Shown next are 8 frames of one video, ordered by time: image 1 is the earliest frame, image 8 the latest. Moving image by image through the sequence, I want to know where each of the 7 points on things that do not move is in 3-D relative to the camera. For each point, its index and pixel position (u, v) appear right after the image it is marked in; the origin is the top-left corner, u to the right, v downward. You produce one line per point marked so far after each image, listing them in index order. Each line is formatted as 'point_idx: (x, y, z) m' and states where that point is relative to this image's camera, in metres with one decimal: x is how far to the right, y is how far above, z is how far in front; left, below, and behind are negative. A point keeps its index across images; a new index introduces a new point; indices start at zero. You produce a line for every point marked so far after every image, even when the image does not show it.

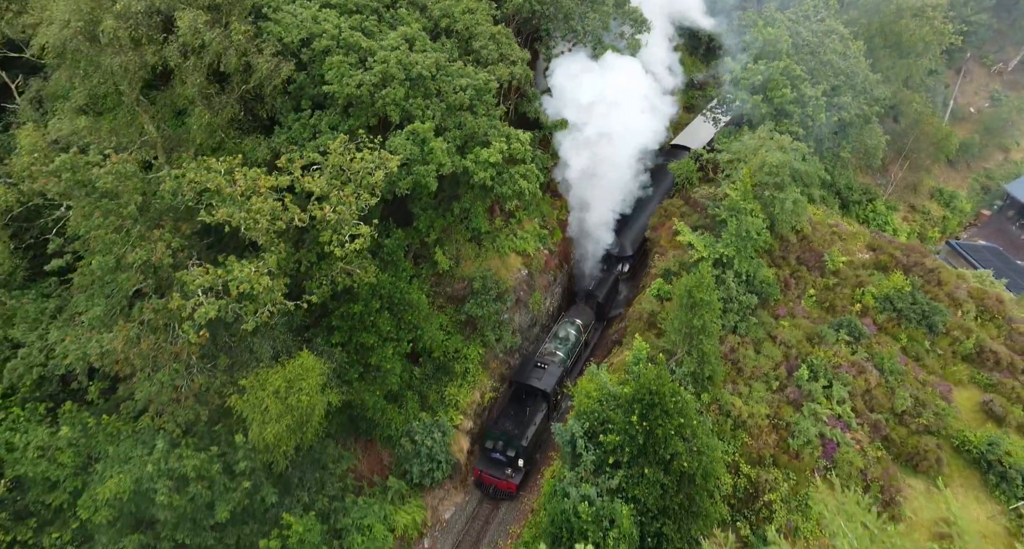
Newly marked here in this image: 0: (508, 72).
0: (-0.1, +5.4, +17.5) m
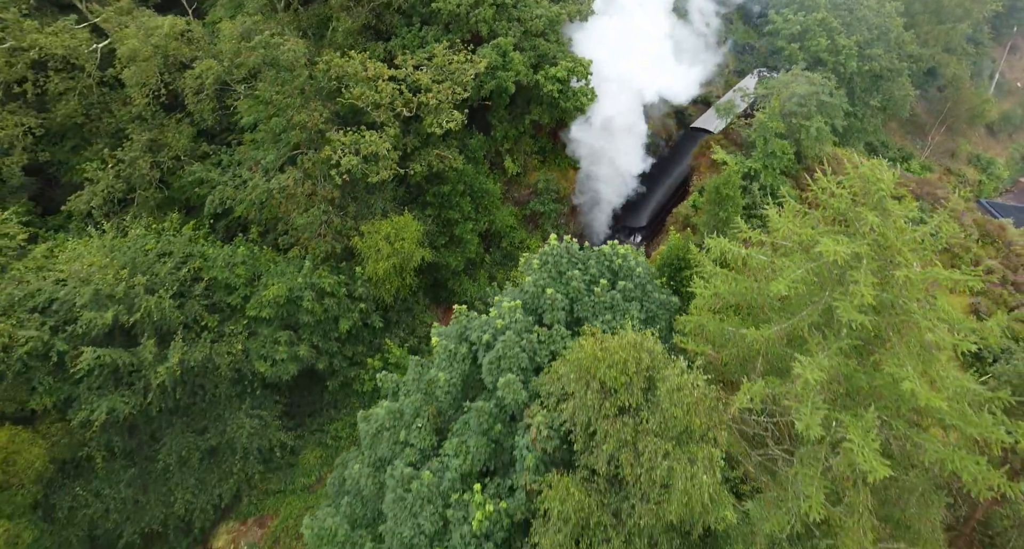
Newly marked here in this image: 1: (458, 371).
0: (+2.1, +8.9, +21.7) m
1: (-0.8, -1.5, +9.9) m
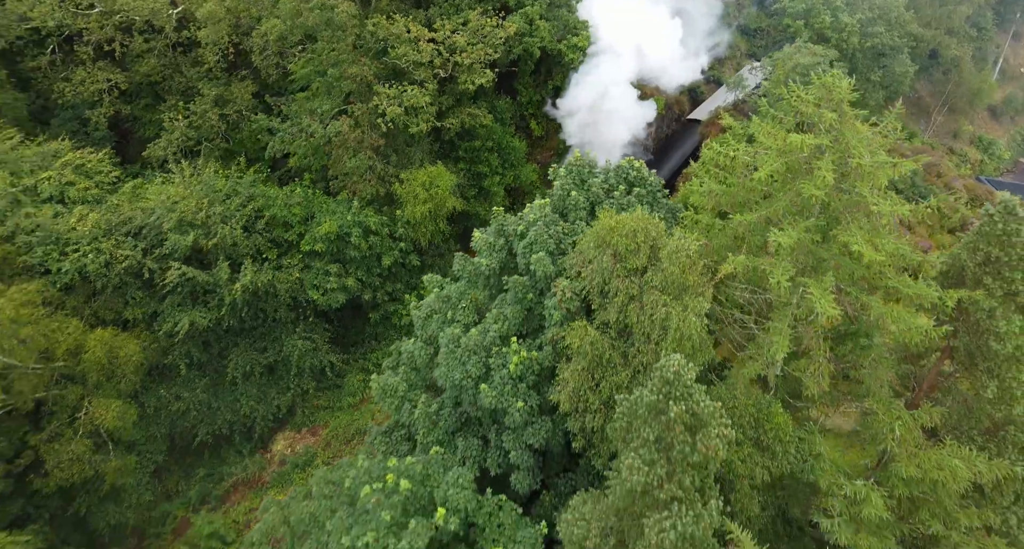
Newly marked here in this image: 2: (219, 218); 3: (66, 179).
0: (+3.0, +10.8, +23.9) m
1: (-0.2, +0.3, +12.3) m
2: (-8.5, +1.7, +18.8) m
3: (-12.3, +2.7, +18.1) m
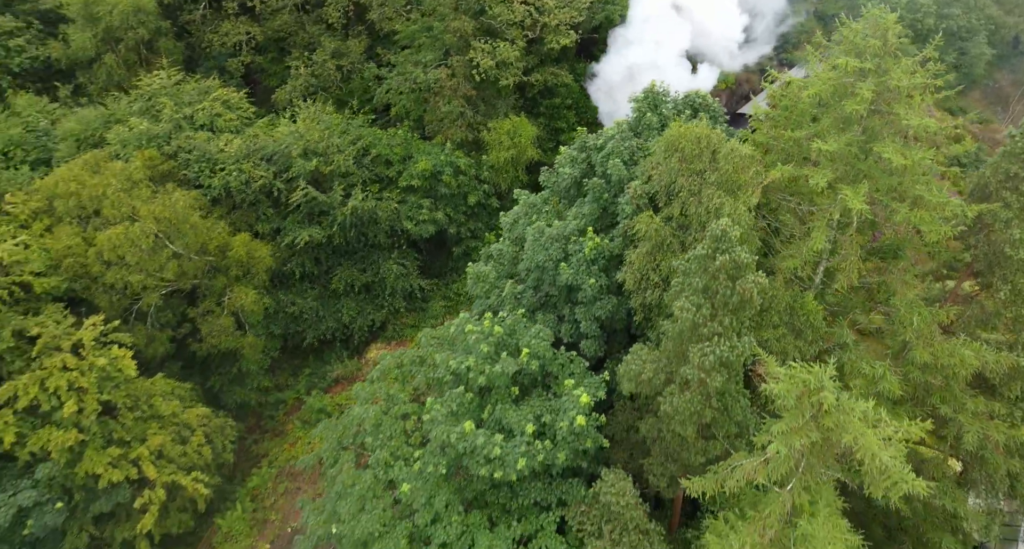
0: (+6.4, +12.8, +25.9) m
1: (+1.5, +2.4, +14.8) m
2: (-6.0, +4.2, +22.0) m
3: (-9.8, +5.5, +21.6) m
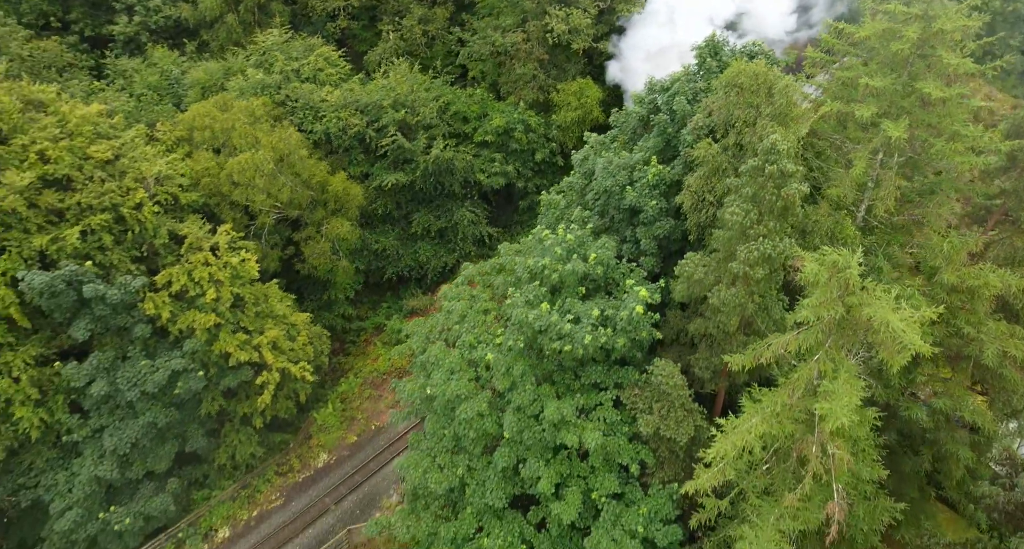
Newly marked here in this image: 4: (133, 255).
0: (+9.5, +14.5, +27.4) m
1: (+3.4, +4.3, +16.7) m
2: (-3.4, +6.4, +24.5) m
3: (-7.2, +7.9, +24.4) m
4: (-9.4, +0.5, +16.2) m
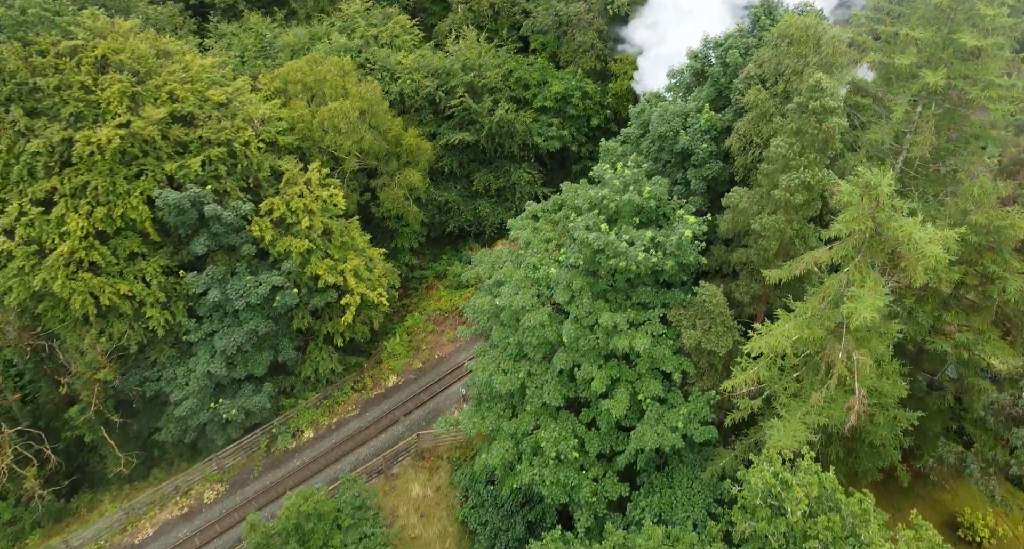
0: (+12.3, +16.0, +28.5) m
1: (+5.2, +5.9, +18.3) m
2: (-1.0, +8.4, +26.5) m
3: (-4.8, +9.9, +26.6) m
4: (-7.8, +2.6, +18.7) m
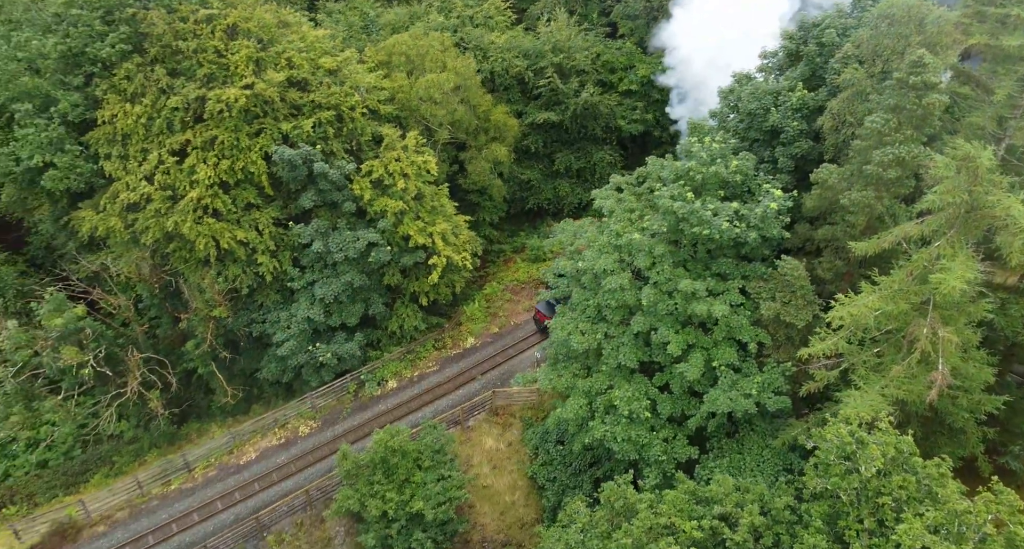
0: (+16.6, +16.2, +27.7) m
1: (+7.9, +6.5, +18.4) m
2: (+2.7, +9.4, +27.1) m
3: (-1.0, +11.1, +27.7) m
4: (-5.1, +4.0, +20.1) m
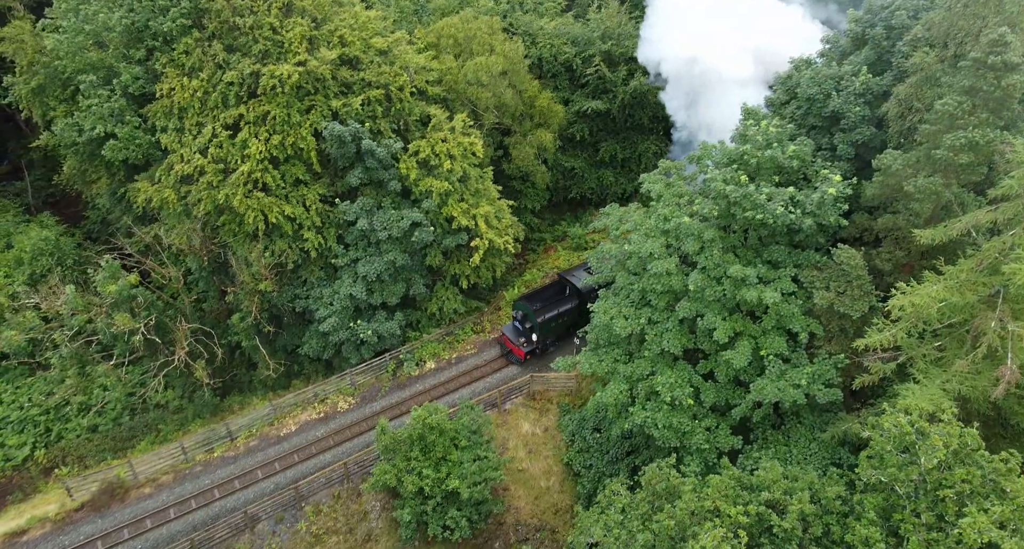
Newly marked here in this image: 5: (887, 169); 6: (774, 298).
0: (+18.8, +16.1, +26.5) m
1: (+9.3, +6.7, +17.8) m
2: (+4.7, +9.8, +26.8) m
3: (+1.2, +11.6, +27.5) m
4: (-3.7, +4.6, +20.2) m
5: (+8.3, +2.3, +14.6) m
6: (+5.8, -0.5, +14.5) m
